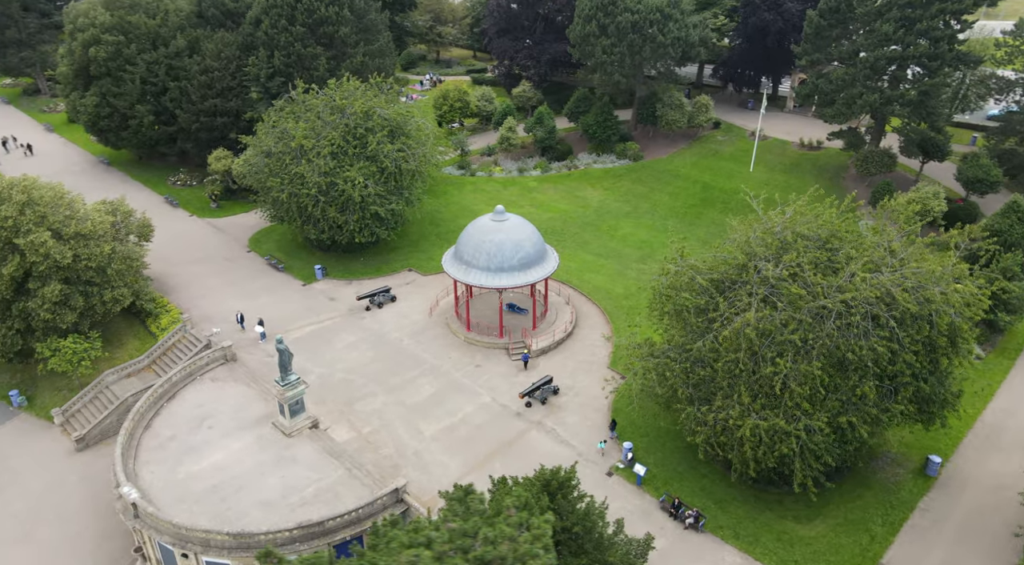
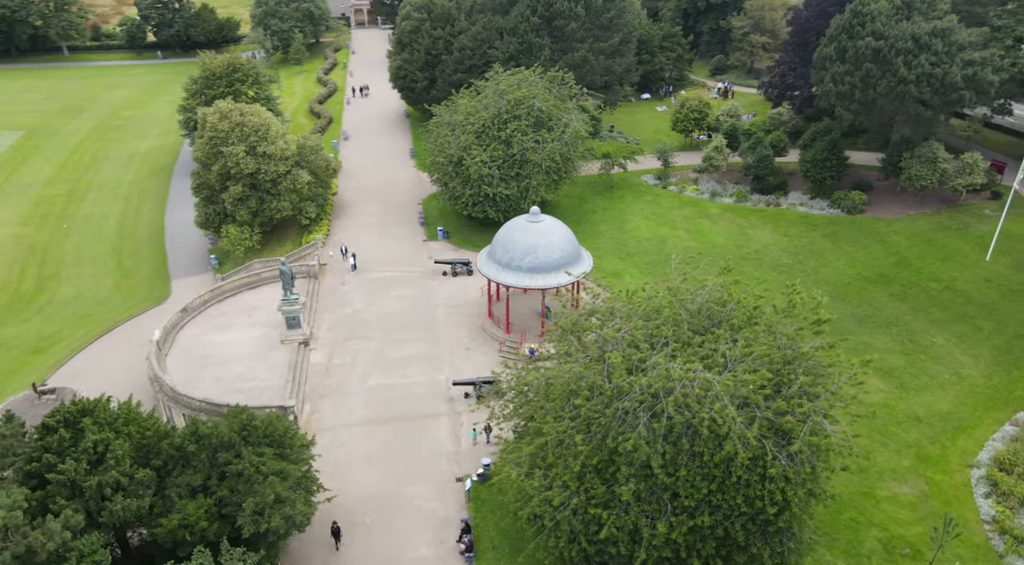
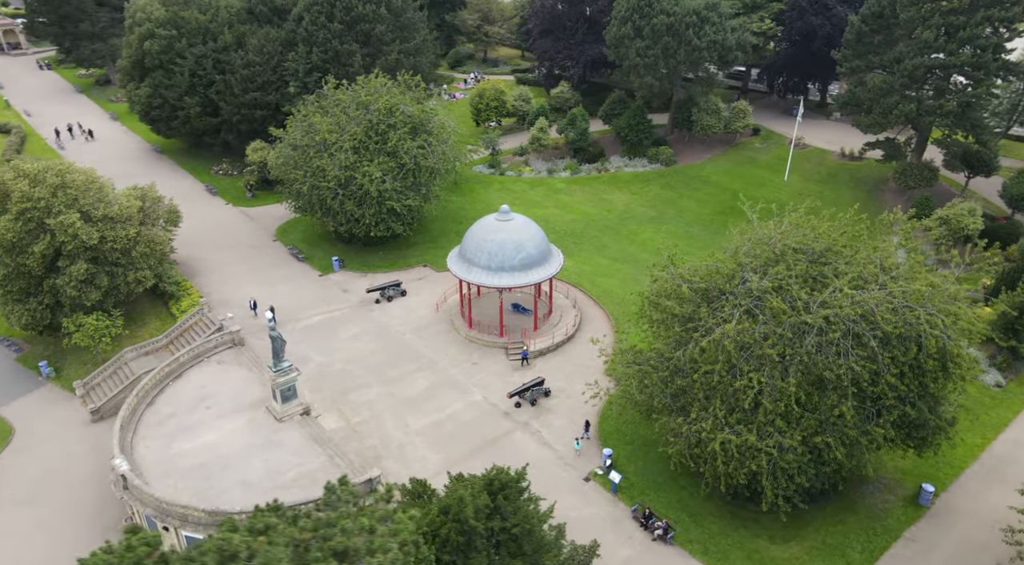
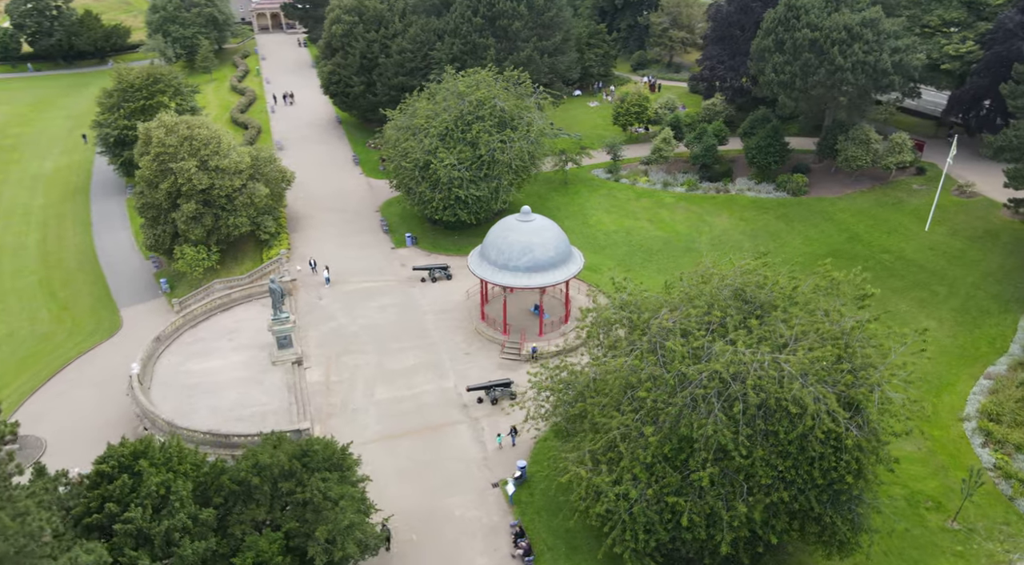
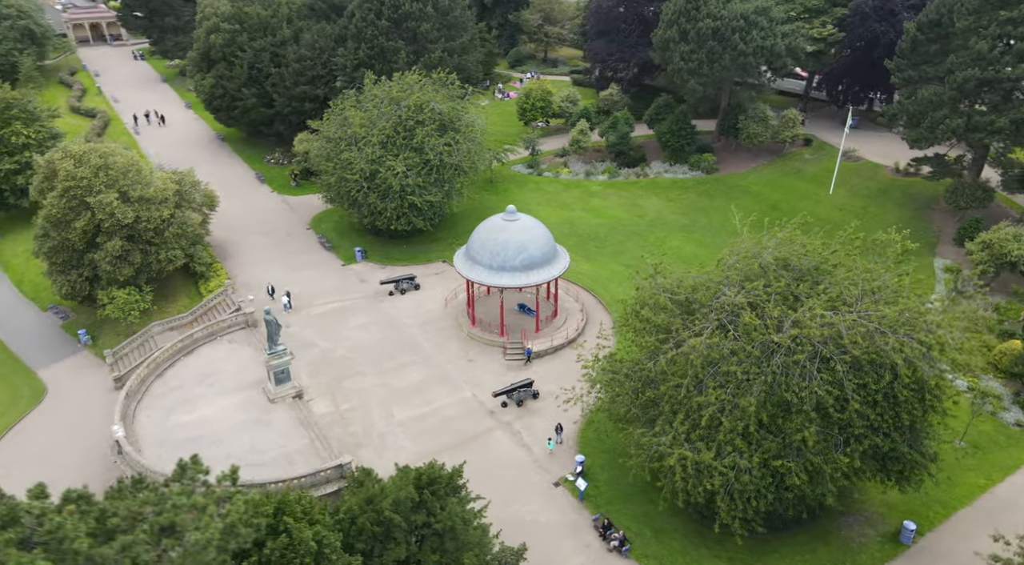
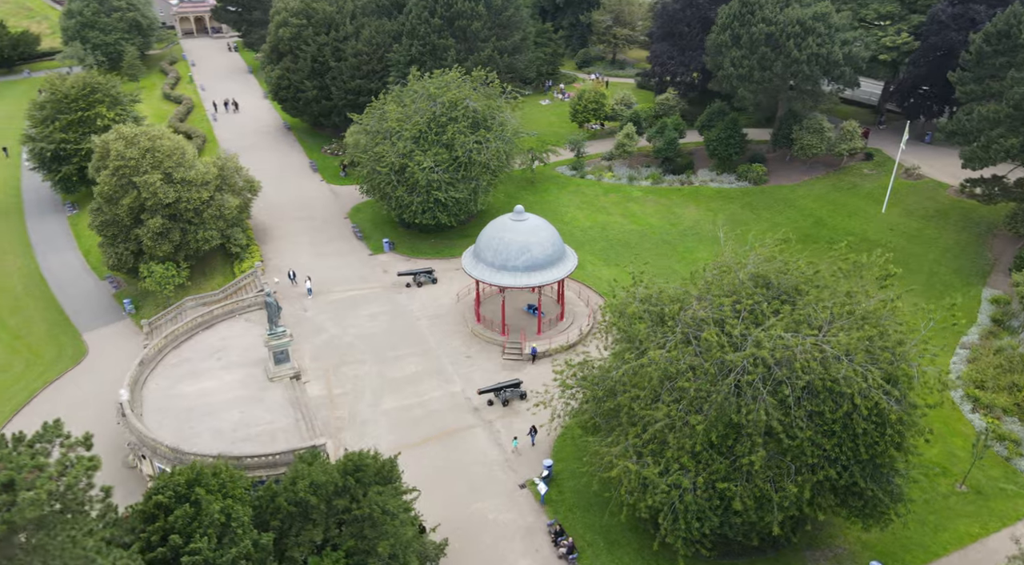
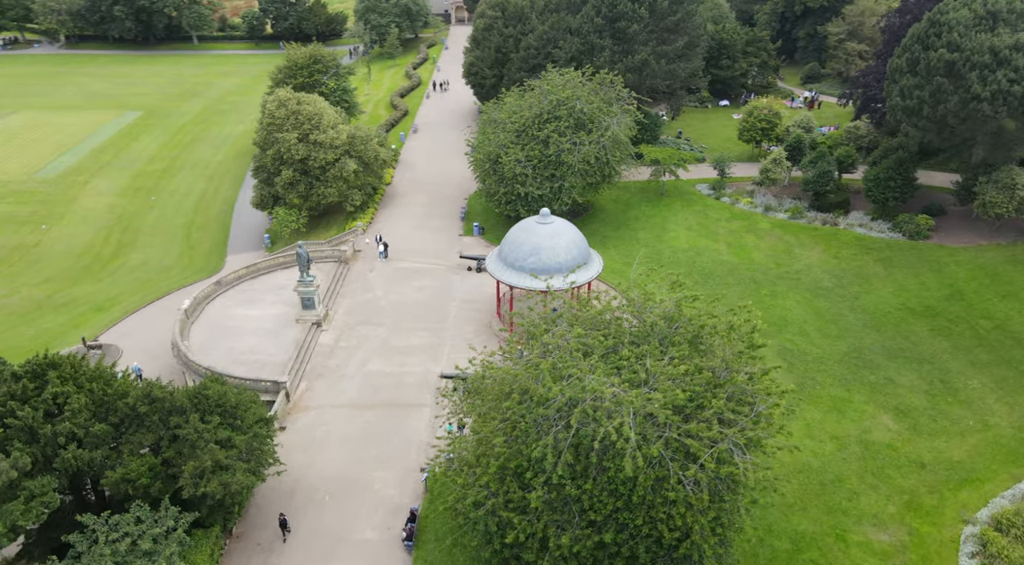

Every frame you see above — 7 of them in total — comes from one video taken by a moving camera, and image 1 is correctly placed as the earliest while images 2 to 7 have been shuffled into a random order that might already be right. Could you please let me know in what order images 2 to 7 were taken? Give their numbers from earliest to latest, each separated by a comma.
3, 5, 6, 4, 2, 7
